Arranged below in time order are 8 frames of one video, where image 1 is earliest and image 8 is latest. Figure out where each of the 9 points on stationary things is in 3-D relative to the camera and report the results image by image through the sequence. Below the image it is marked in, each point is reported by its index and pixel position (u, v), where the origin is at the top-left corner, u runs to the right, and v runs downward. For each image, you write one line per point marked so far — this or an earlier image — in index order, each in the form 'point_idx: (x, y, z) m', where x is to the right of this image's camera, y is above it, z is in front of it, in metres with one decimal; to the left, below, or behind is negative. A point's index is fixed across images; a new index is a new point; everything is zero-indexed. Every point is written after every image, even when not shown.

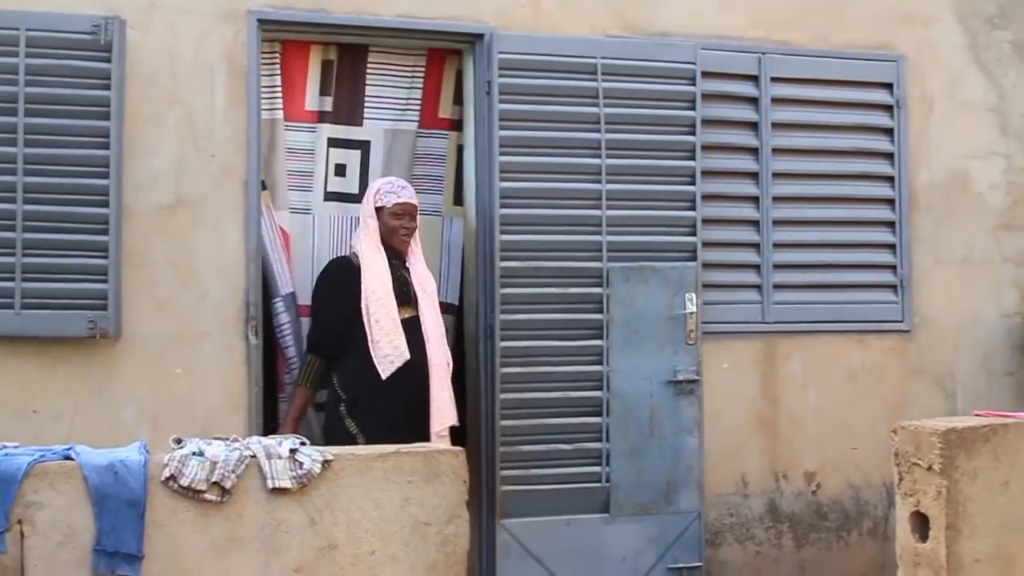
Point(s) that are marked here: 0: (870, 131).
0: (+1.2, +0.5, +6.6) m
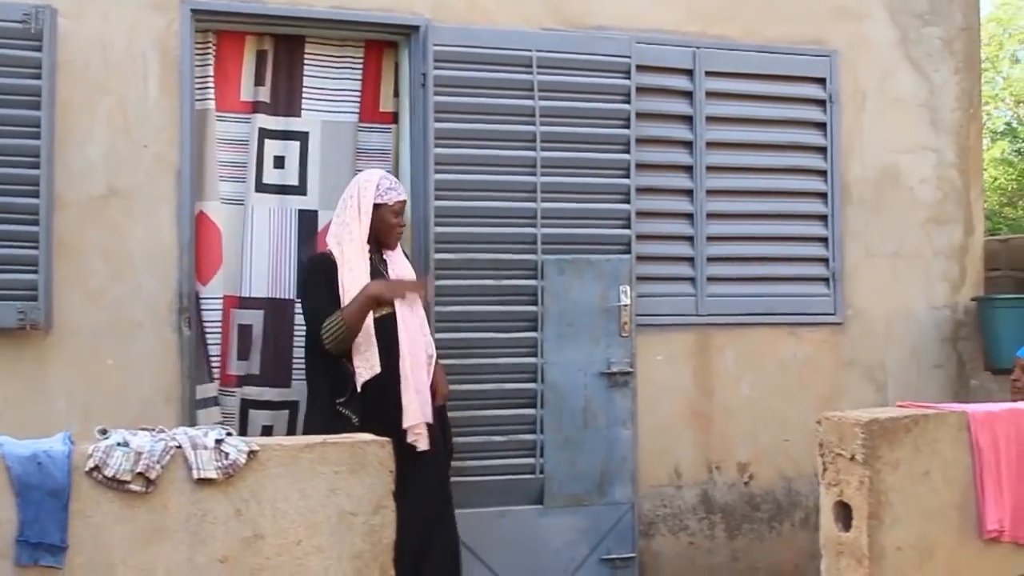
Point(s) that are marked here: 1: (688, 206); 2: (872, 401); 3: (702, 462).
0: (+1.0, +0.6, +6.6) m
1: (+0.6, +0.3, +6.4) m
2: (+1.2, -0.4, +6.7) m
3: (+0.6, -0.6, +6.4) m
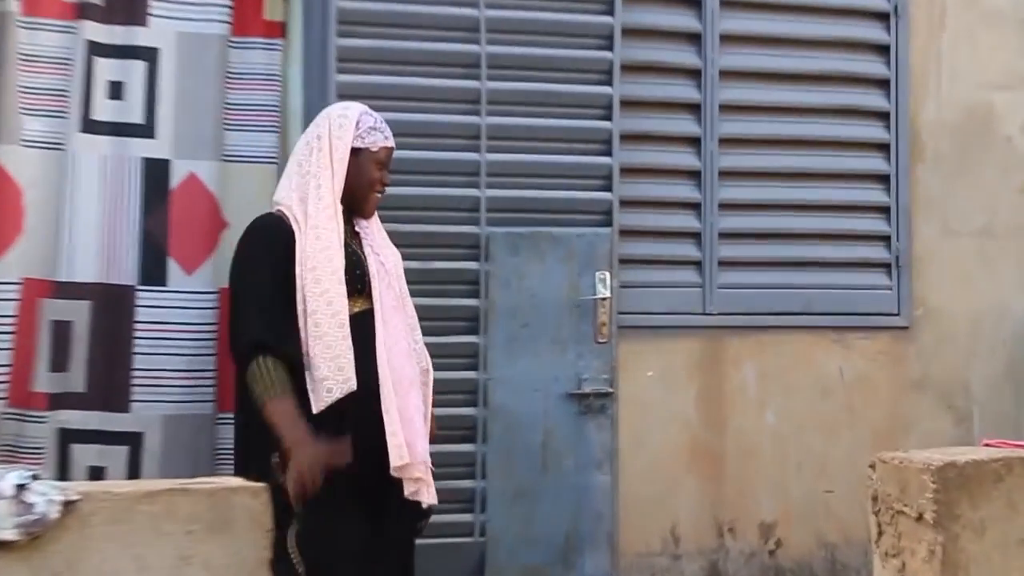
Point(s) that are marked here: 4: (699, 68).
0: (+0.8, +0.6, +4.7) m
1: (+0.4, +0.3, +4.6) m
2: (+1.1, -0.4, +4.8) m
3: (+0.5, -0.5, +4.5) m
4: (+0.4, +0.5, +4.6) m
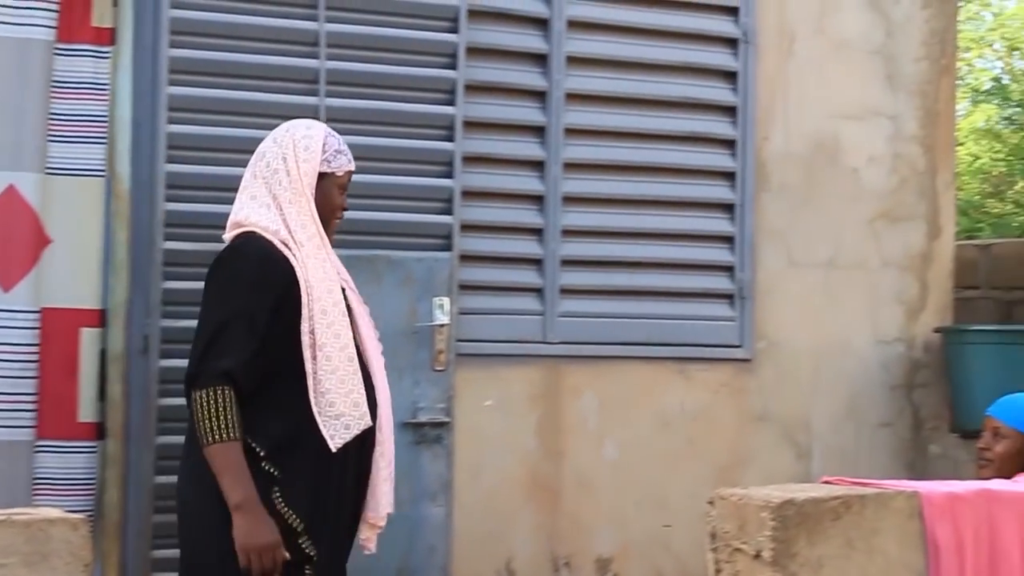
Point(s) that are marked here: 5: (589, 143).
0: (+0.5, +0.5, +4.6) m
1: (+0.1, +0.2, +4.4) m
2: (+0.7, -0.4, +4.7) m
3: (+0.1, -0.6, +4.4) m
4: (+0.1, +0.5, +4.4) m
5: (+0.2, +0.3, +4.5) m
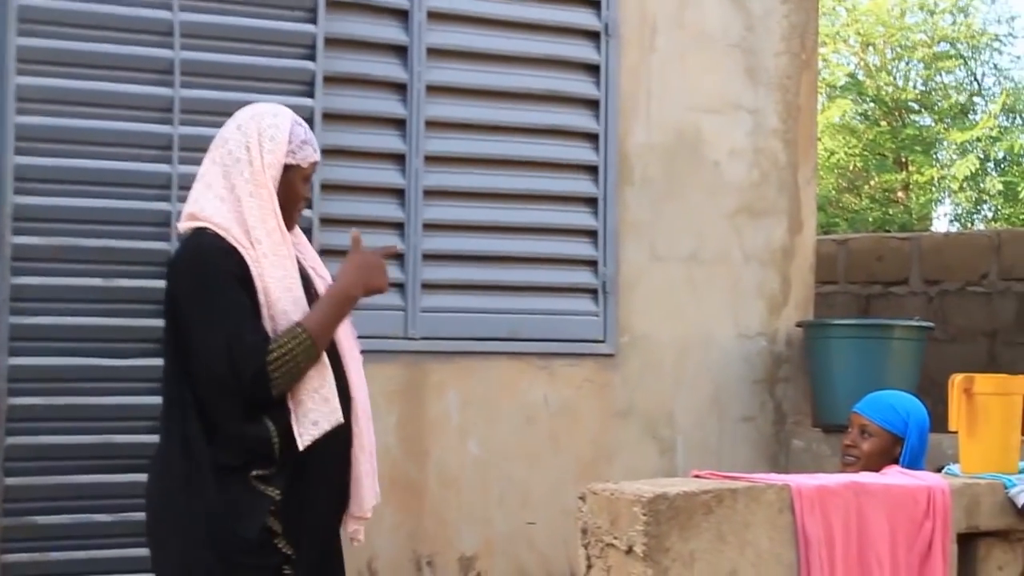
0: (+0.1, +0.5, +4.6) m
1: (-0.3, +0.2, +4.4) m
2: (+0.3, -0.4, +4.7) m
3: (-0.2, -0.6, +4.3) m
4: (-0.2, +0.5, +4.4) m
5: (-0.1, +0.3, +4.4) m
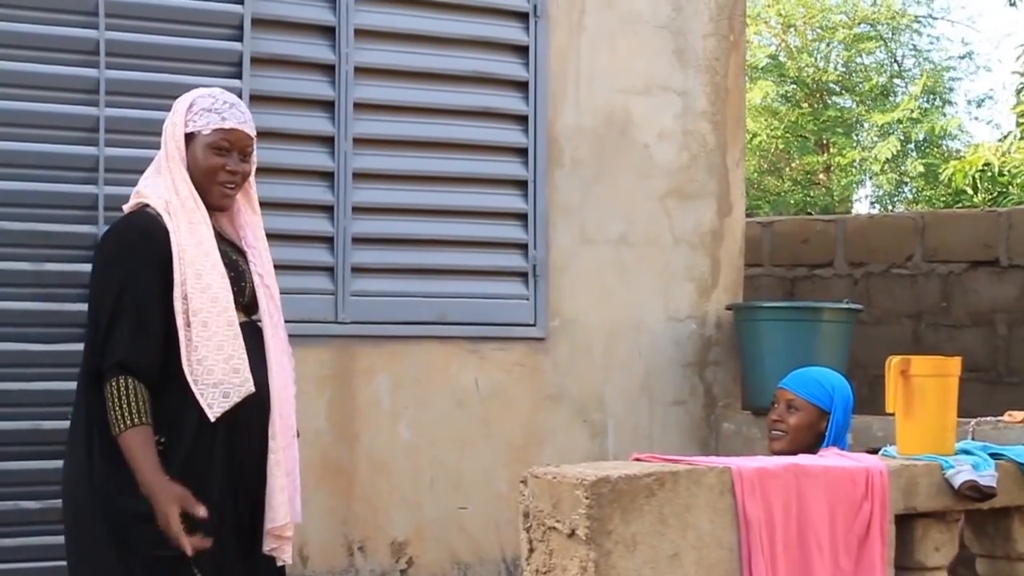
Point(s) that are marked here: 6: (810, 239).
0: (0.0, +0.6, +4.6) m
1: (-0.4, +0.3, +4.3) m
2: (+0.2, -0.4, +4.7) m
3: (-0.4, -0.6, +4.3) m
4: (-0.4, +0.5, +4.3) m
5: (-0.3, +0.4, +4.4) m
6: (+1.1, +0.2, +6.8) m
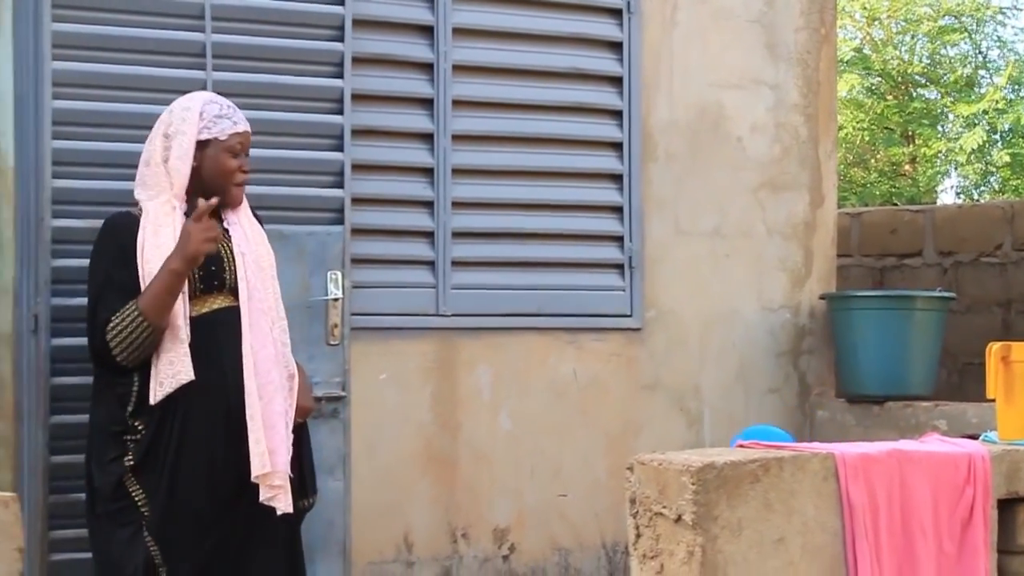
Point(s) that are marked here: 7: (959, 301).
0: (+0.2, +0.6, +4.7) m
1: (-0.2, +0.3, +4.4) m
2: (+0.4, -0.4, +4.8) m
3: (-0.2, -0.5, +4.4) m
4: (-0.2, +0.5, +4.4) m
5: (-0.1, +0.4, +4.5) m
6: (+1.3, +0.2, +6.9) m
7: (+1.5, 0.0, +6.6) m
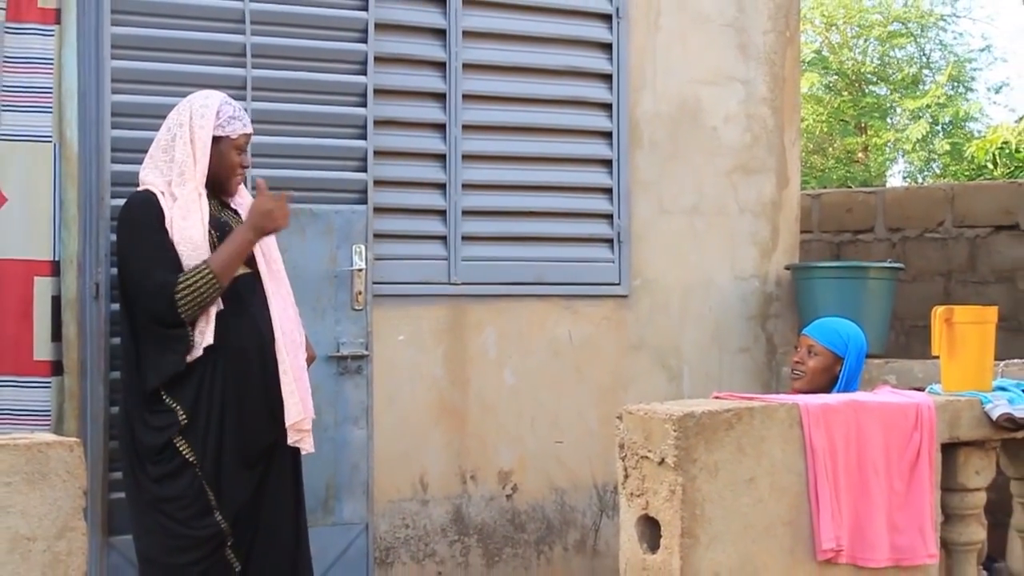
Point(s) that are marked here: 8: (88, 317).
0: (+0.2, +0.7, +5.3) m
1: (-0.2, +0.4, +5.0) m
2: (+0.4, -0.3, +5.4) m
3: (-0.1, -0.5, +5.0) m
4: (-0.2, +0.6, +5.0) m
5: (-0.1, +0.5, +5.1) m
6: (+1.3, +0.3, +7.5) m
7: (+1.5, +0.1, +7.3) m
8: (-0.9, -0.1, +4.3) m
